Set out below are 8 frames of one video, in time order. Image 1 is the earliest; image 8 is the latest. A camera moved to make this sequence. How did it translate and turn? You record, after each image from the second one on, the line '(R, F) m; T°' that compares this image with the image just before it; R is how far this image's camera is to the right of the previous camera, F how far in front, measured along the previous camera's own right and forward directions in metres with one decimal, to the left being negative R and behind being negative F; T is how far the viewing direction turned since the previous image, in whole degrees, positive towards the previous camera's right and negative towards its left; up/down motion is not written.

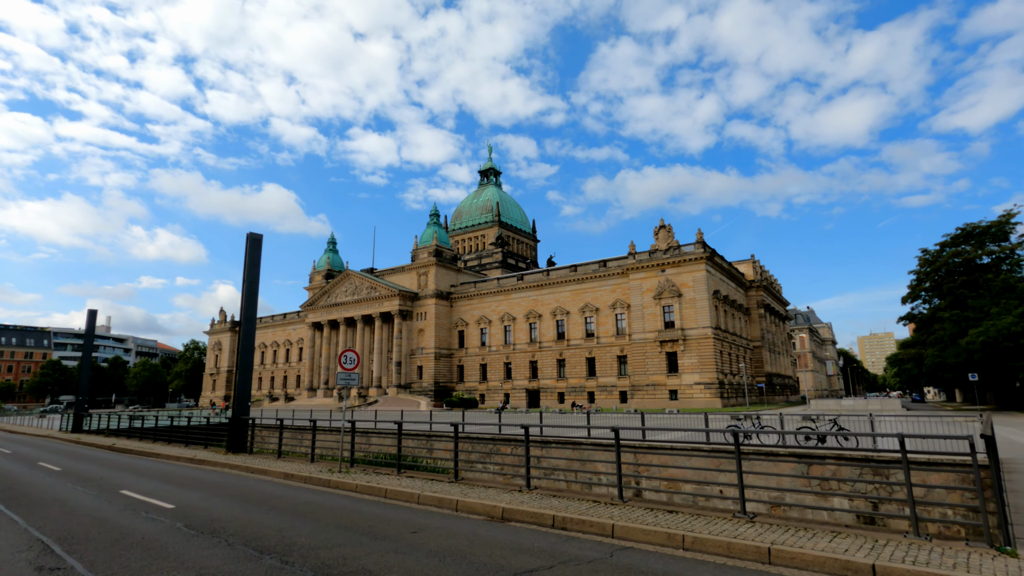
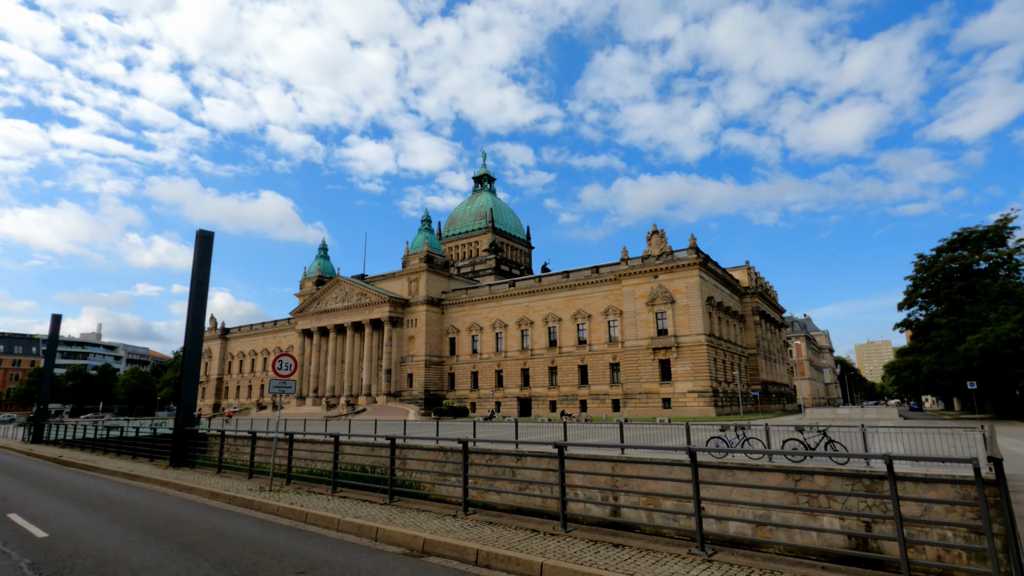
(+1.0, +1.3) m; 0°
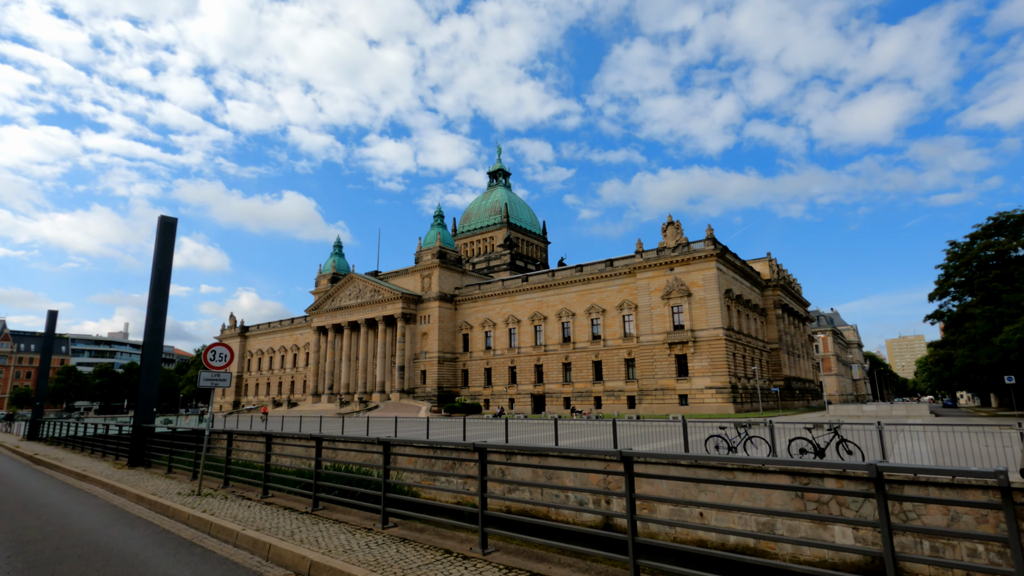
(+1.3, +1.5) m; -2°
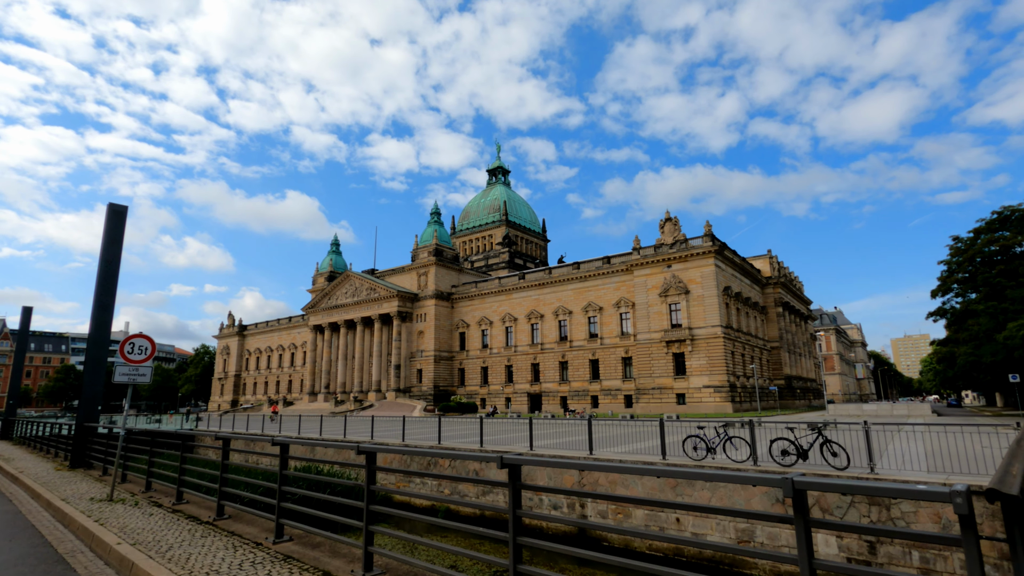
(+1.1, +1.0) m; 0°
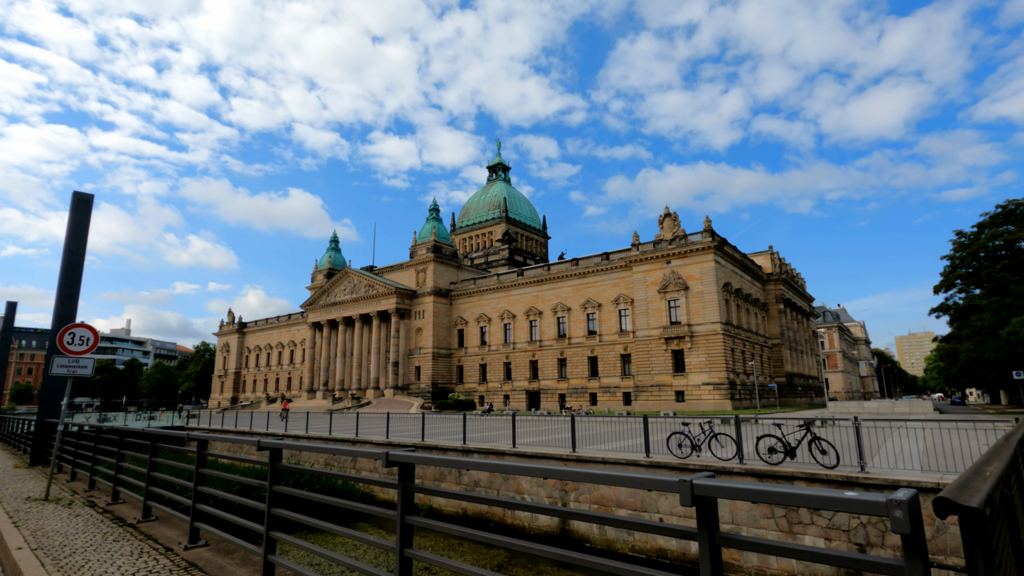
(+0.7, +0.7) m; 0°
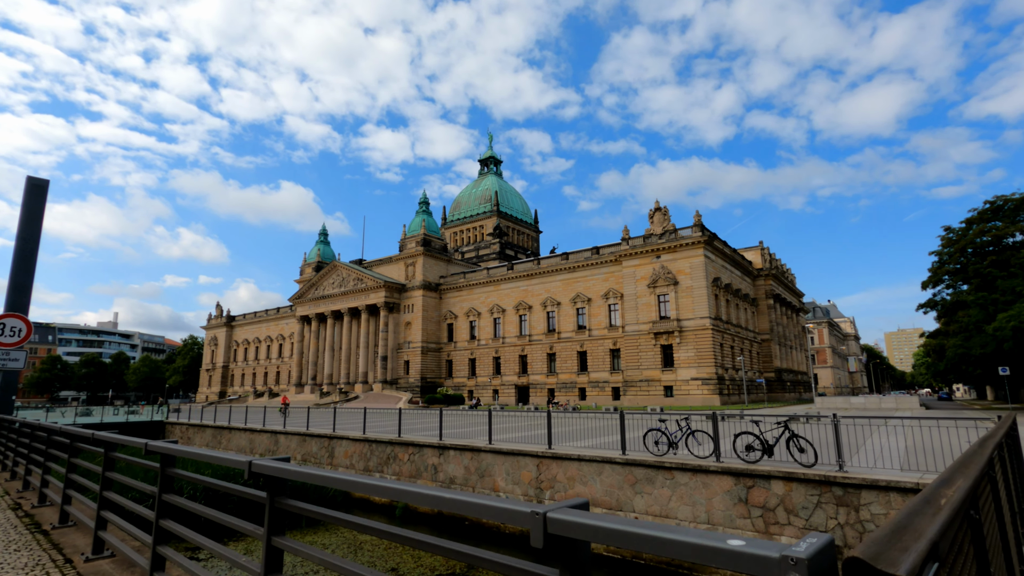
(+0.5, +0.5) m; +1°
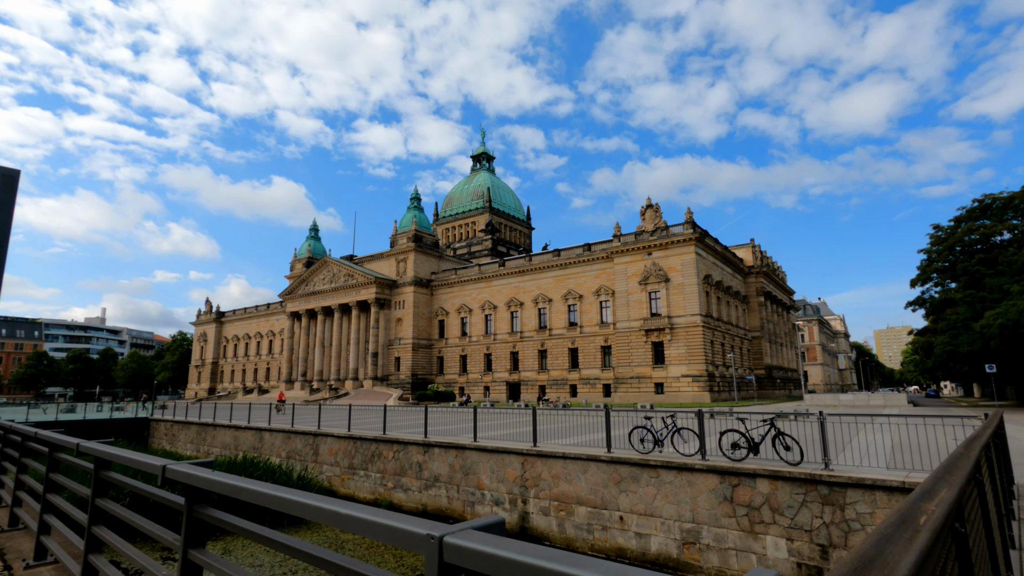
(+0.2, +0.3) m; +1°
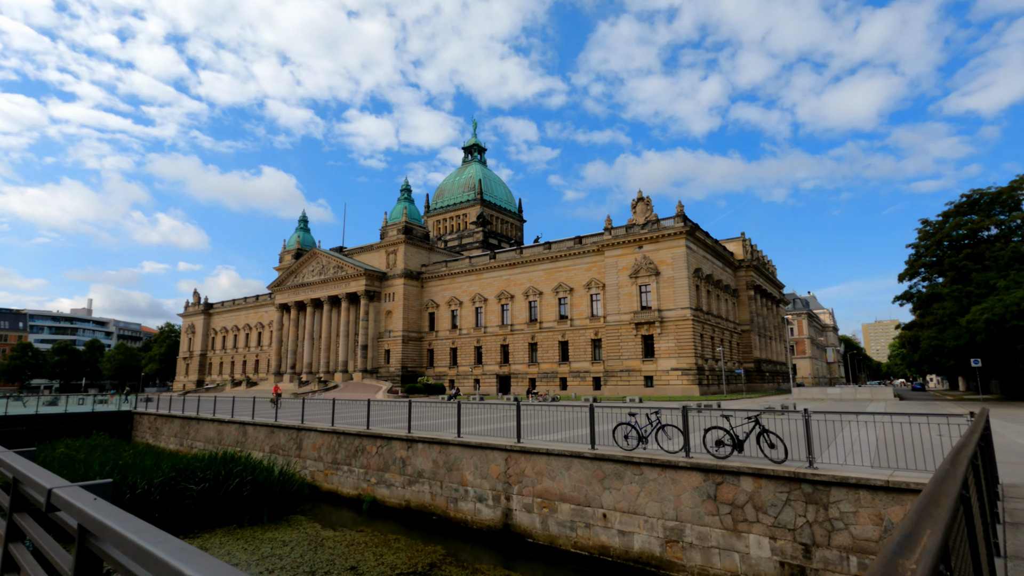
(+0.2, +0.3) m; +1°
